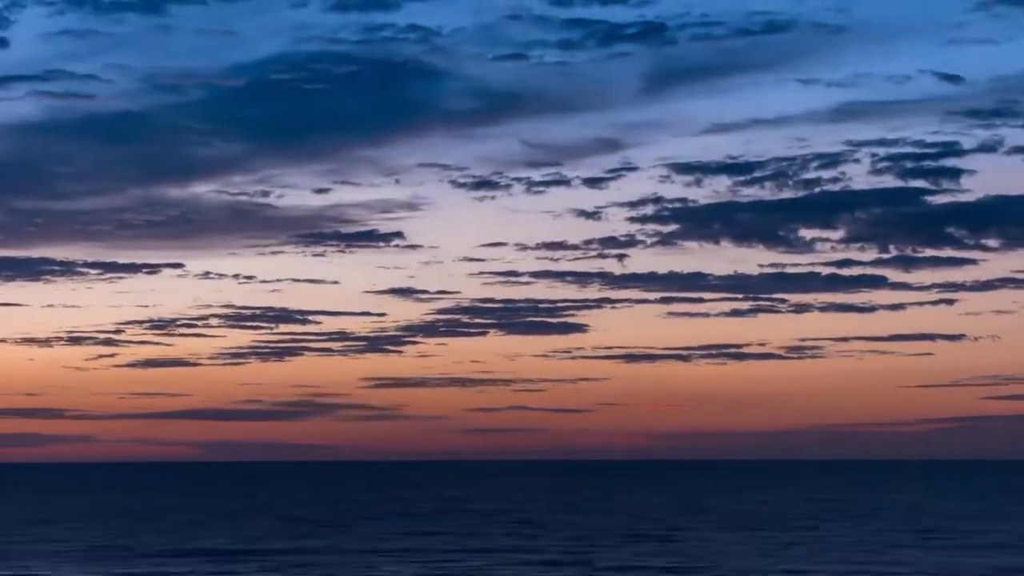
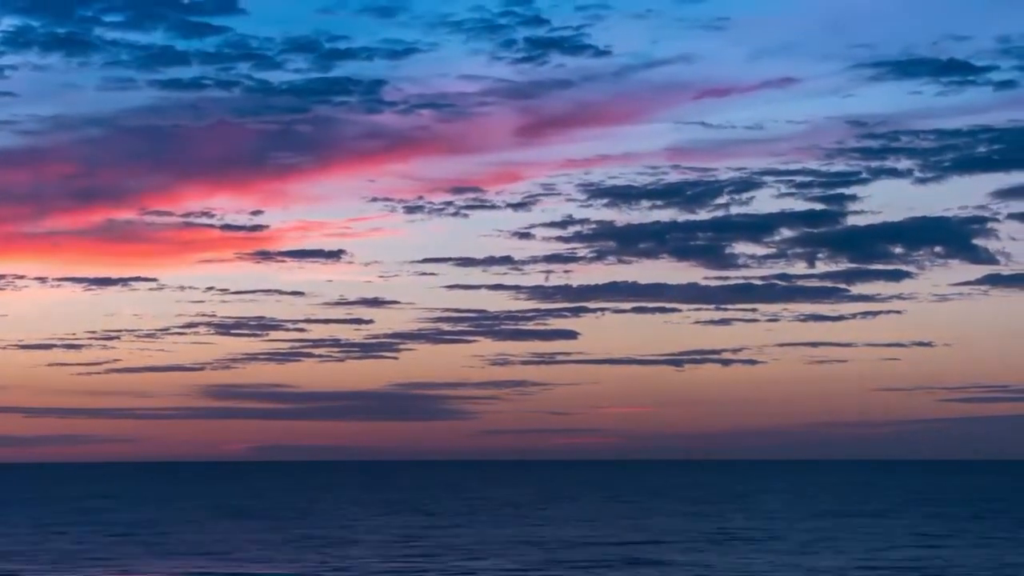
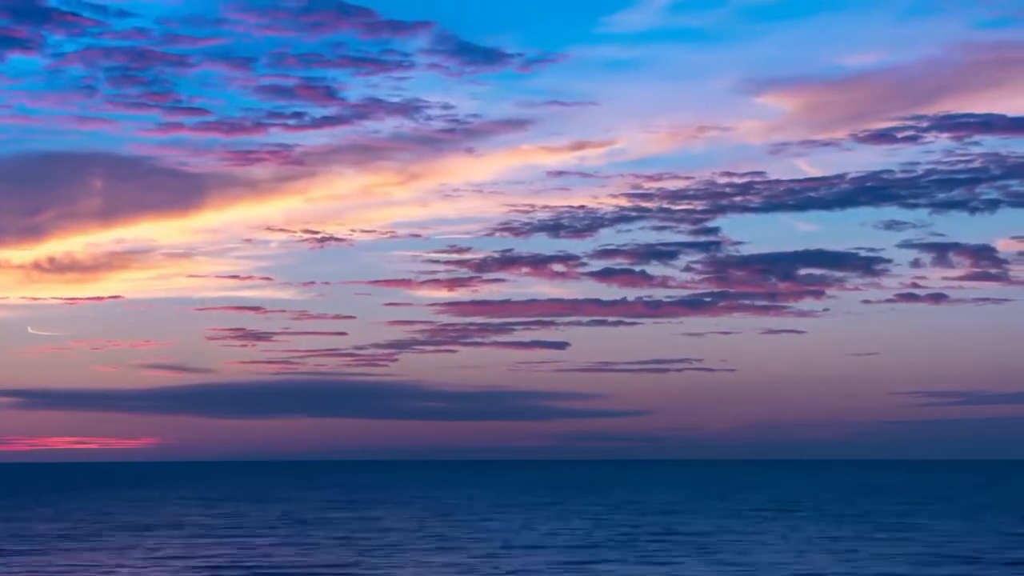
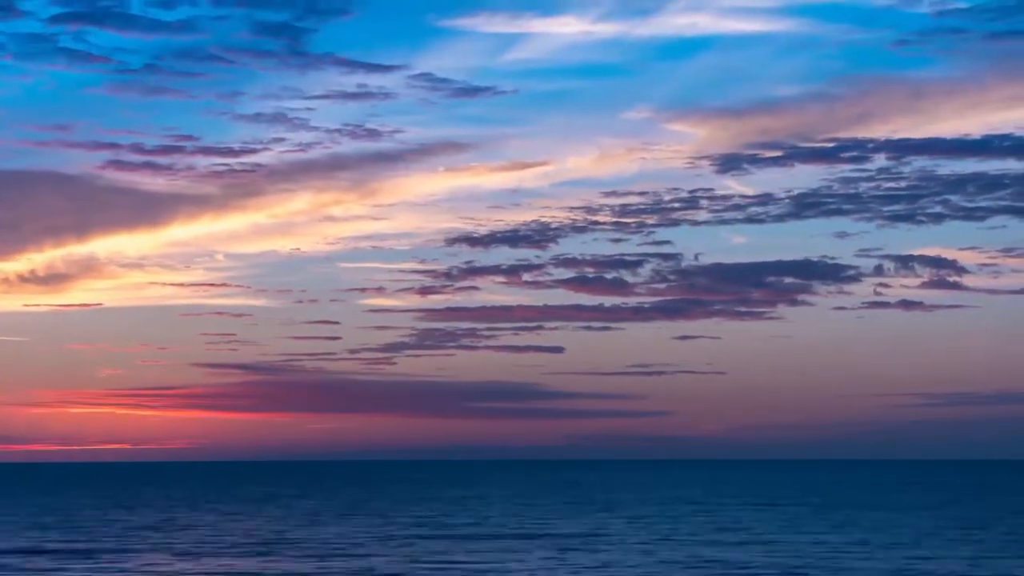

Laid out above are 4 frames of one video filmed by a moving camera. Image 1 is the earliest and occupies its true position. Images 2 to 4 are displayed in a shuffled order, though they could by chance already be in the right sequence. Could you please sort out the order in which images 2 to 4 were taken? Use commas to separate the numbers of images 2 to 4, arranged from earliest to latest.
2, 3, 4
